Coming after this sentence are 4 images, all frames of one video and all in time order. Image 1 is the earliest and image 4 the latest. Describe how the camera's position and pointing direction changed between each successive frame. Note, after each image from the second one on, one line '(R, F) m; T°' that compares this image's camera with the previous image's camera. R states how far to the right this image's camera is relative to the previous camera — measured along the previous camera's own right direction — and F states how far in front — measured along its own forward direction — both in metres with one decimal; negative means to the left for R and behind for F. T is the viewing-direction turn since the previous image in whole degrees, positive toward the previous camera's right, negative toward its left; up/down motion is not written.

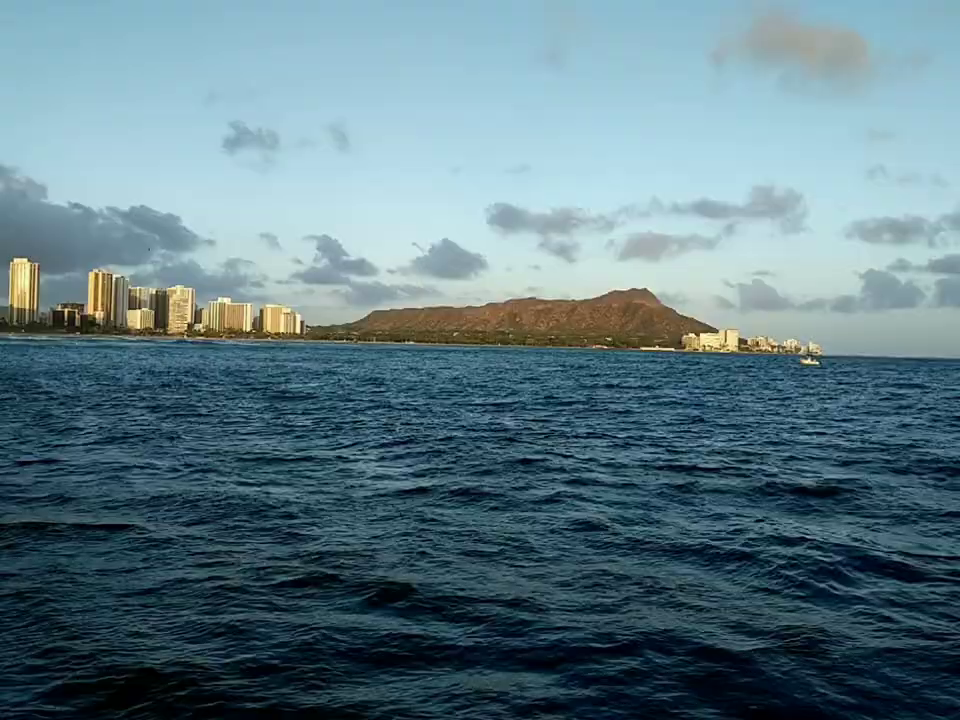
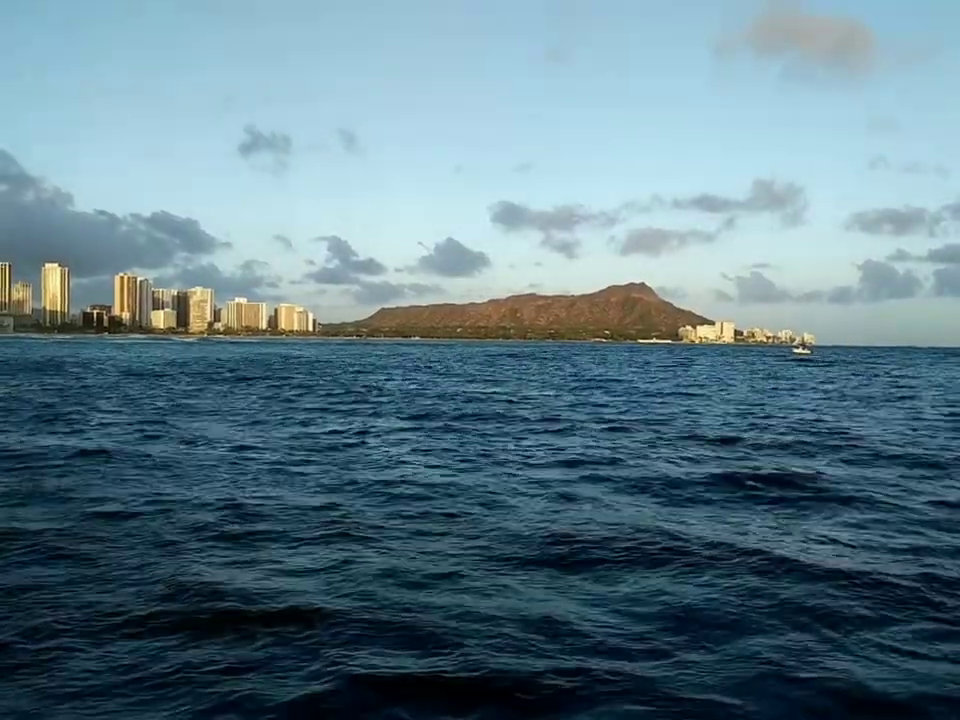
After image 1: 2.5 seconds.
(+0.5, -3.1) m; -1°
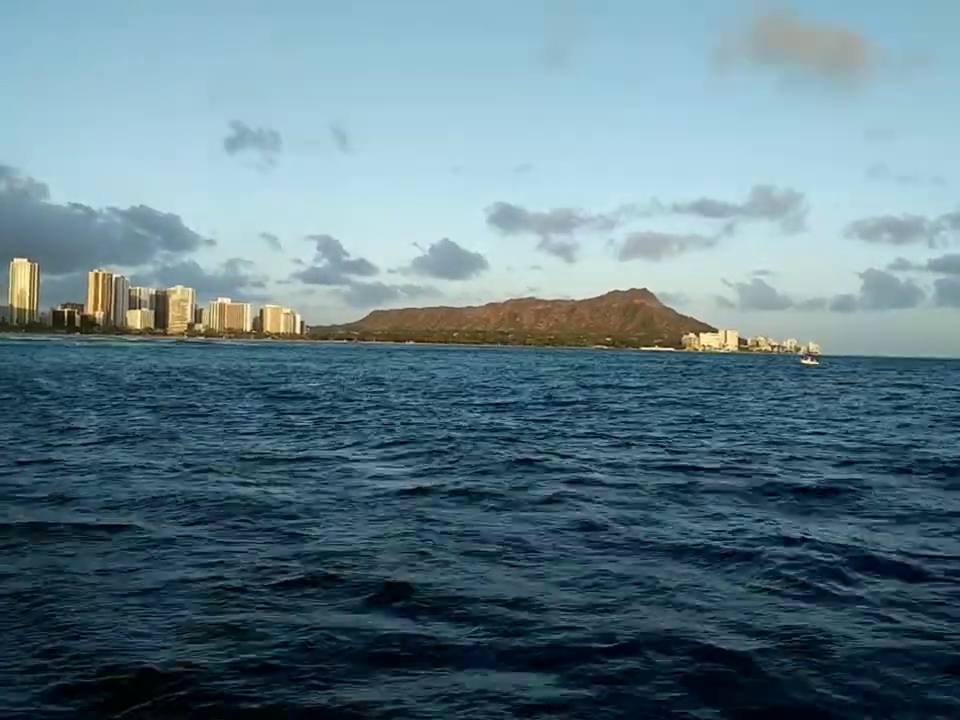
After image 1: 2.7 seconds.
(-0.6, +3.1) m; +1°
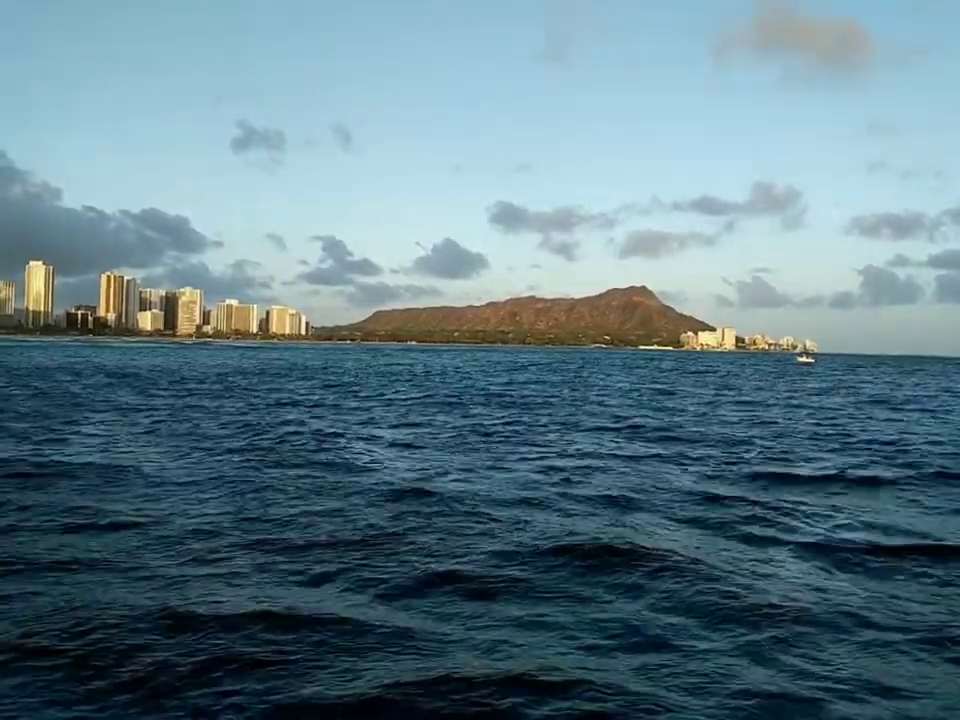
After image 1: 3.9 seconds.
(+0.3, -1.4) m; 0°
